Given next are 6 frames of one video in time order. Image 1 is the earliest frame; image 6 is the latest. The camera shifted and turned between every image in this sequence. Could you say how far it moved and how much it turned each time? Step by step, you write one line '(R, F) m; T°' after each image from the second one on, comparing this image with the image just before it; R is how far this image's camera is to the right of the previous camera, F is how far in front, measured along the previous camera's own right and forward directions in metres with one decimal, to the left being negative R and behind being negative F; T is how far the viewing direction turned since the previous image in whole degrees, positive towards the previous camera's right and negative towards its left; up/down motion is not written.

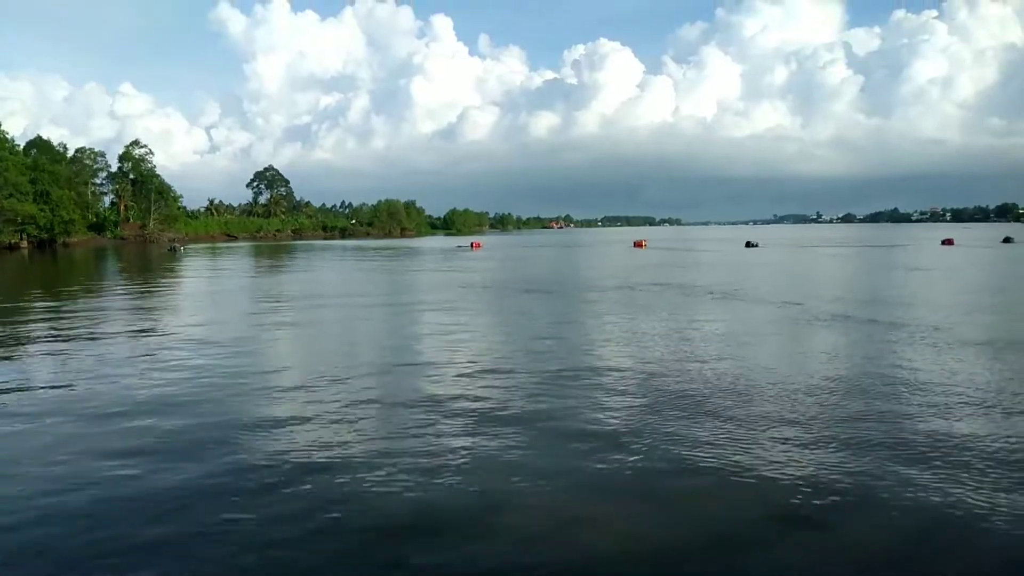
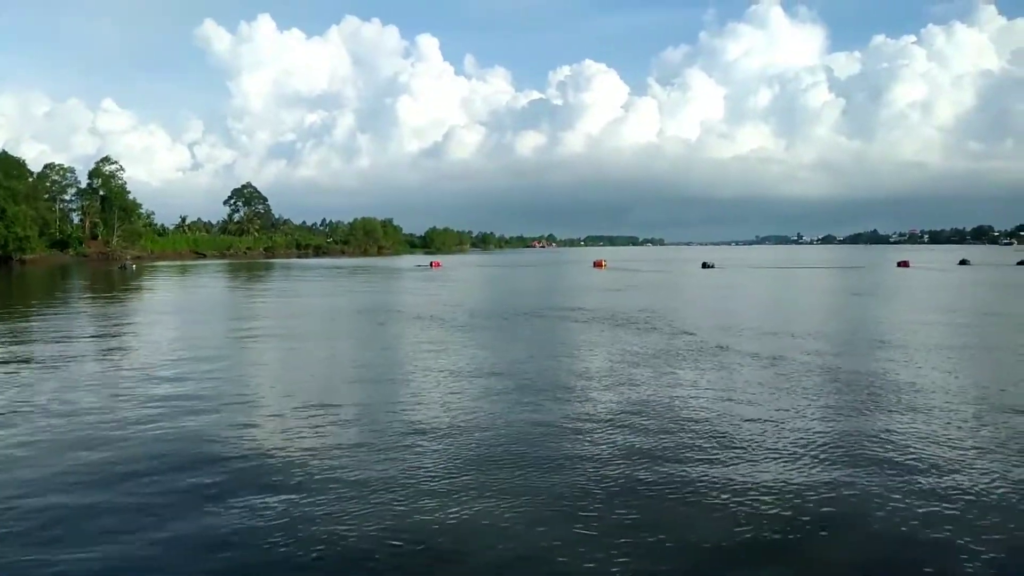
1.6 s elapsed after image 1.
(+1.1, +1.4) m; +1°
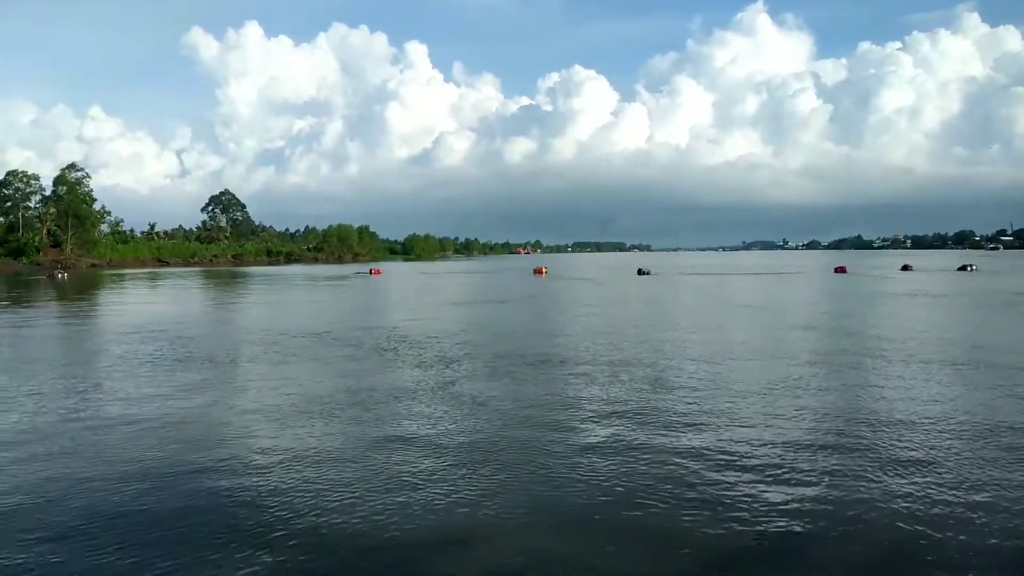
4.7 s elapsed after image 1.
(+2.6, +1.2) m; +1°
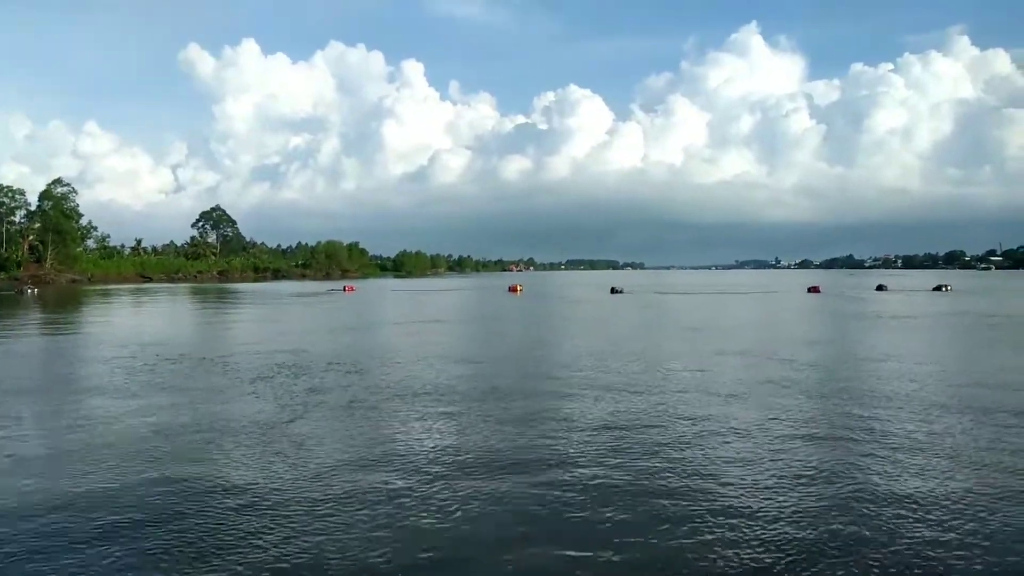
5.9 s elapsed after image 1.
(+1.0, +0.4) m; 0°
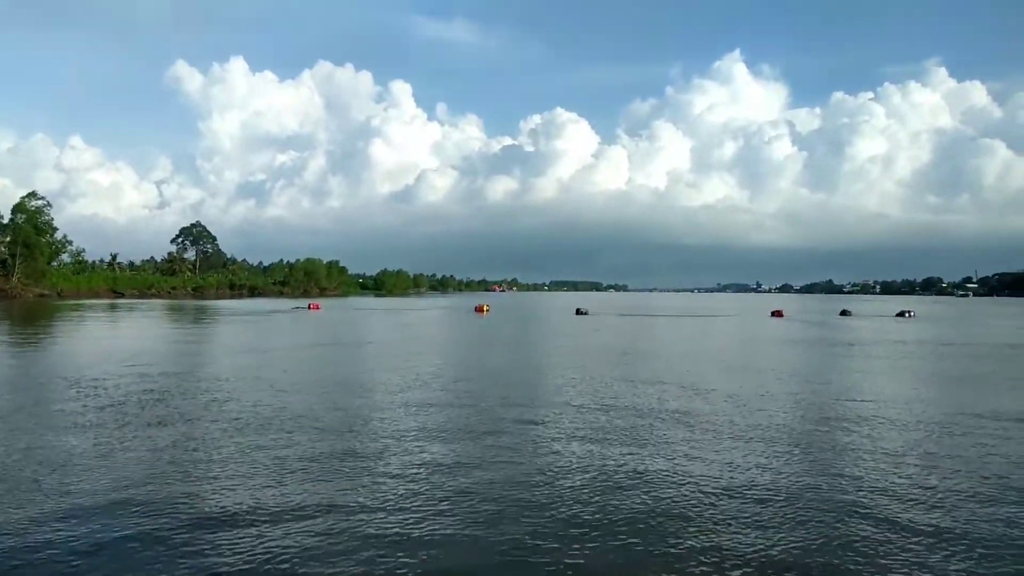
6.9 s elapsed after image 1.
(+0.8, +0.3) m; +1°
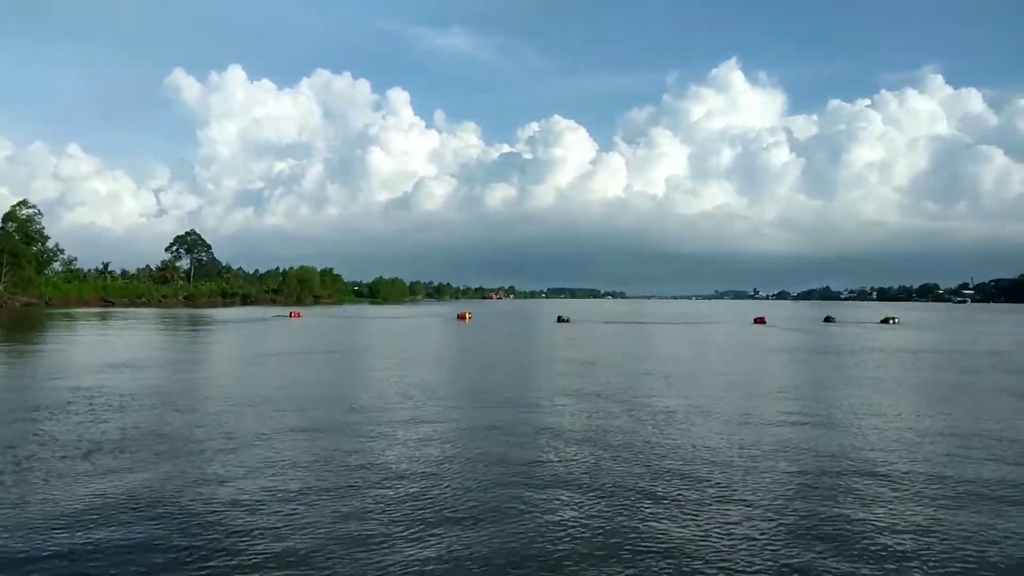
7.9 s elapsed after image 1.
(+0.7, +0.4) m; 0°
